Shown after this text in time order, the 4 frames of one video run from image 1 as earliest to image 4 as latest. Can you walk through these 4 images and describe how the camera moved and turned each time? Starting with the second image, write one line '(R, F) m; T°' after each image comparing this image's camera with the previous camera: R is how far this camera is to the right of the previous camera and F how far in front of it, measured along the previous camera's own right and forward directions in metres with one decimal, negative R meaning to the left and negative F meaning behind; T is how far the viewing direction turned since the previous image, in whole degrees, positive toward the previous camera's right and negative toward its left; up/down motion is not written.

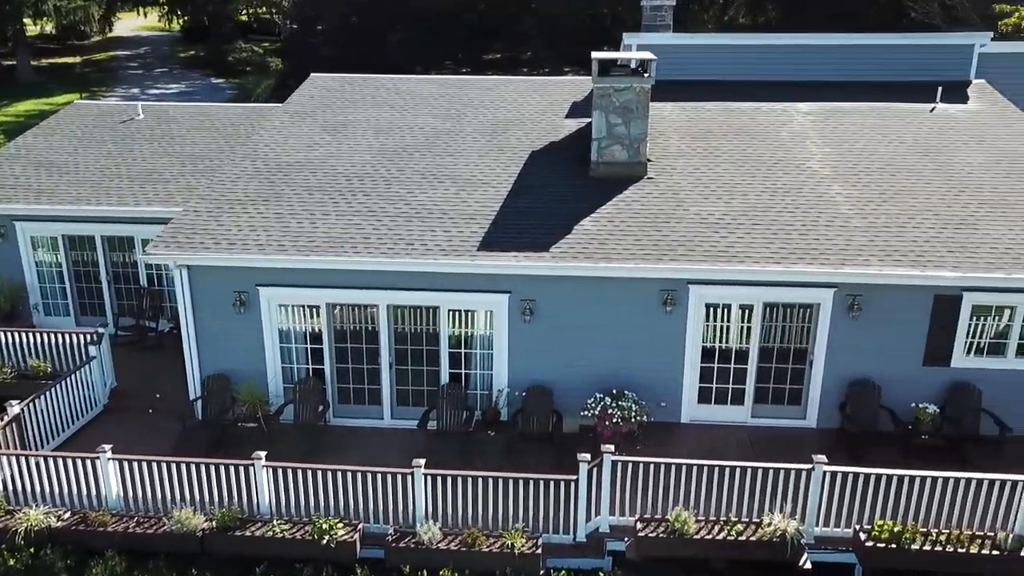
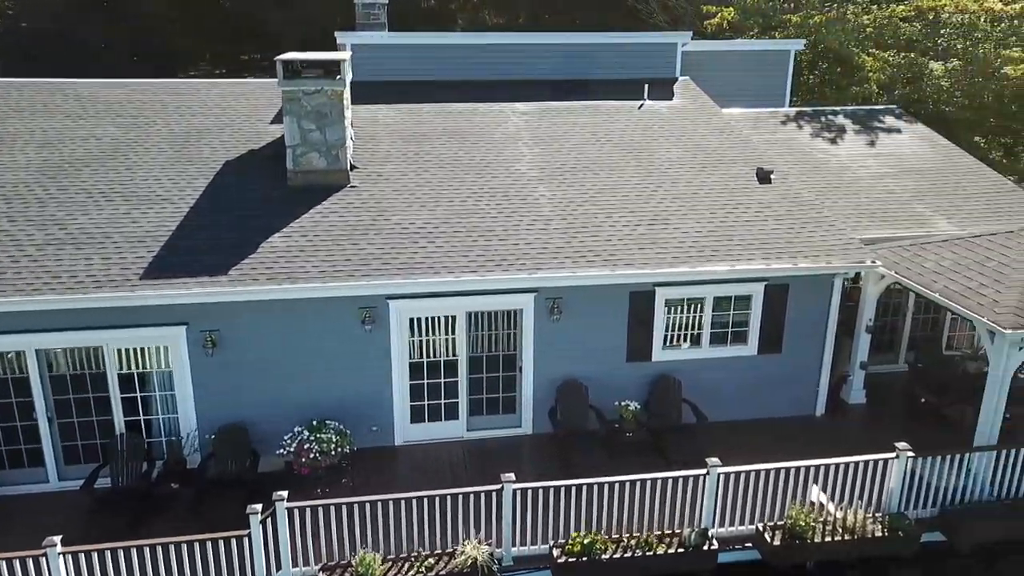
(+1.4, +0.6) m; +14°
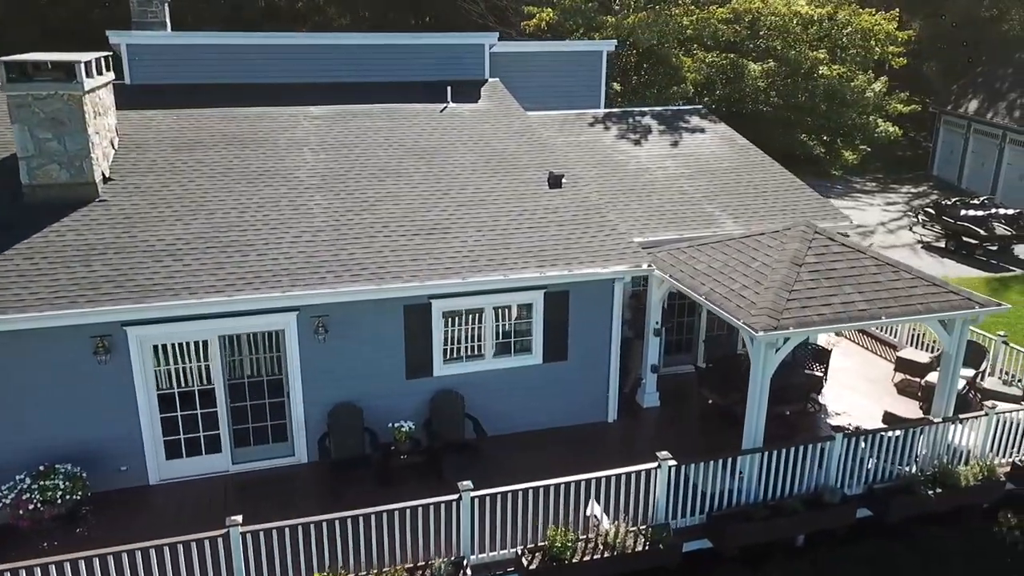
(+1.5, +0.4) m; +8°
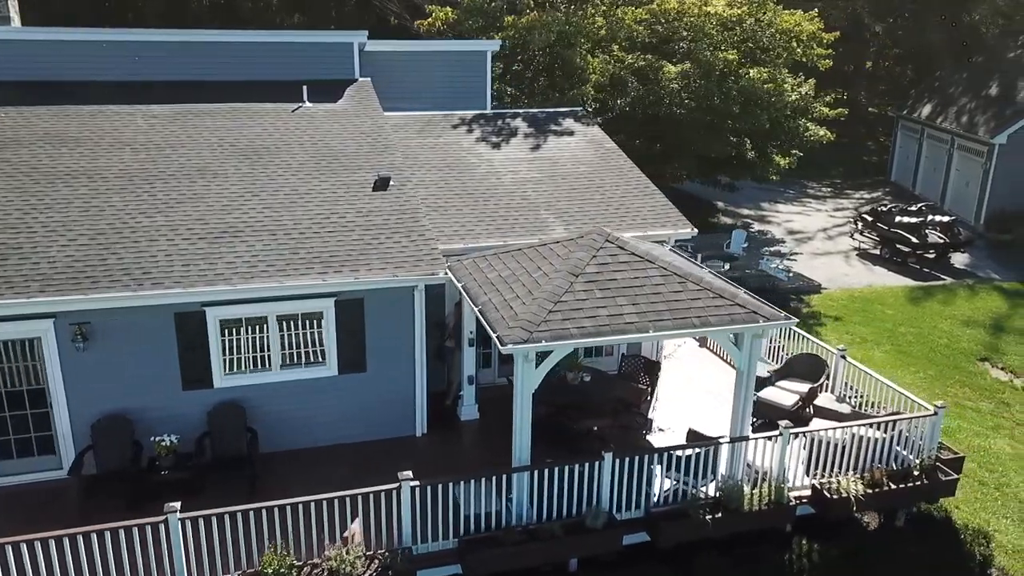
(+2.6, +0.5) m; 0°
